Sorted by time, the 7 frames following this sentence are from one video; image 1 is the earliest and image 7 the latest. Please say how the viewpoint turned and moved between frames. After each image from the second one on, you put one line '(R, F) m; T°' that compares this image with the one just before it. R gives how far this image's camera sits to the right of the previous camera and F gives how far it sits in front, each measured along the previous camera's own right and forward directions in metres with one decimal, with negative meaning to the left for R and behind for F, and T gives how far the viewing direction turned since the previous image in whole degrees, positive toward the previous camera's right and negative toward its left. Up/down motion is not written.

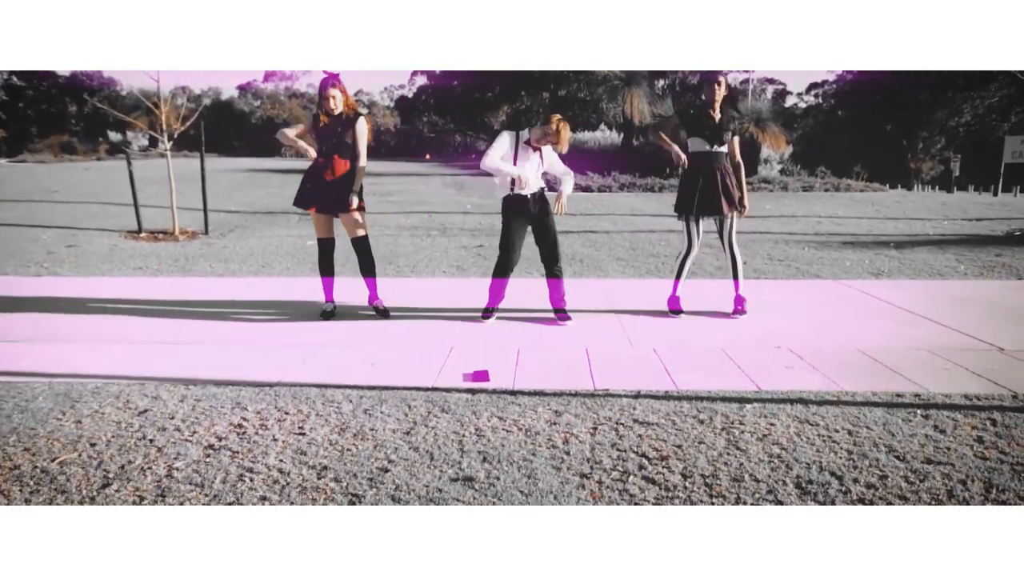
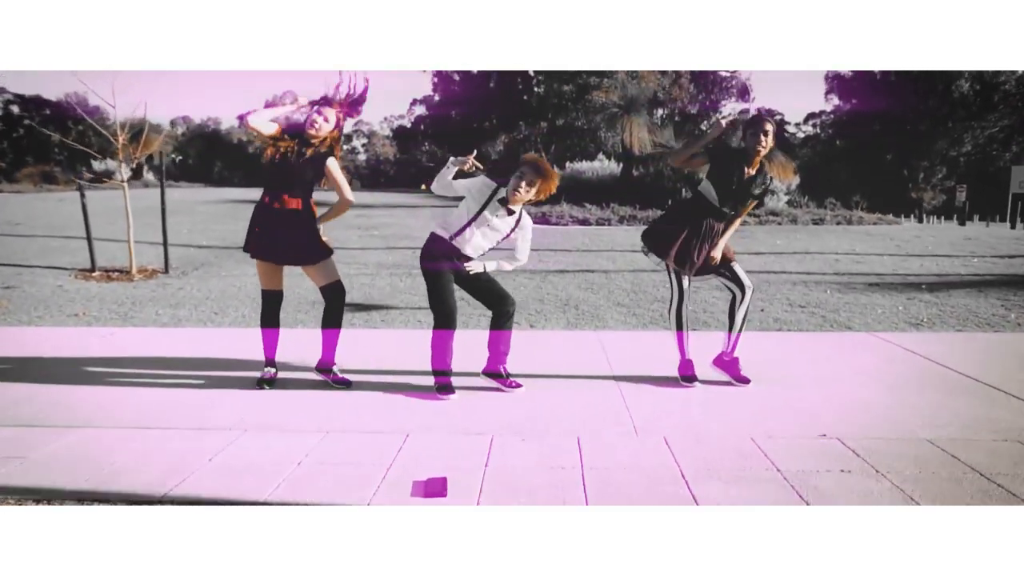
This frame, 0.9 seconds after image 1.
(+0.1, +0.7) m; 0°
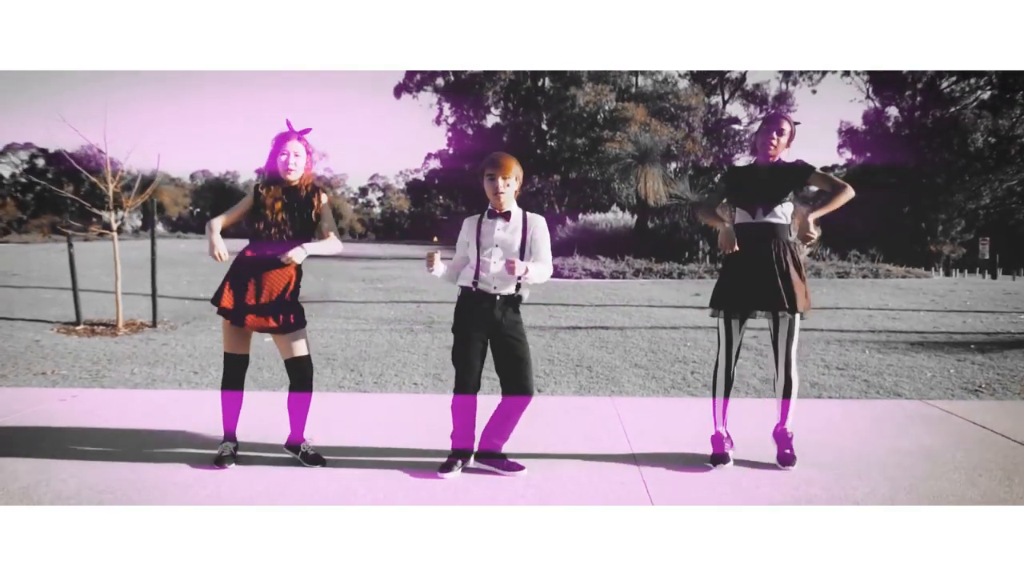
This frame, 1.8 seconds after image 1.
(0.0, +0.4) m; -1°
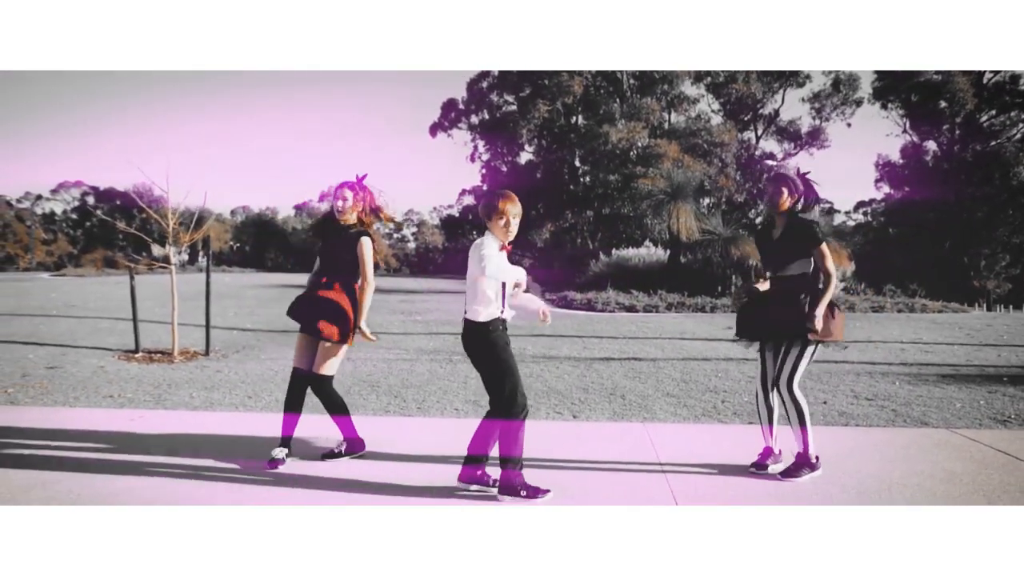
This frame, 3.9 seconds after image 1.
(0.0, -0.2) m; -3°
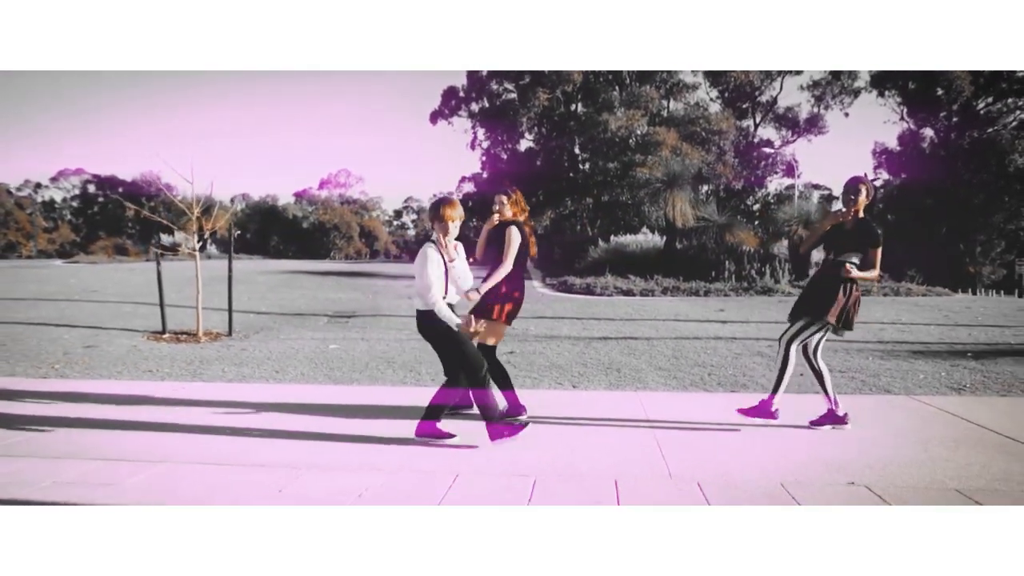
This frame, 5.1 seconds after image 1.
(0.0, -0.5) m; 0°
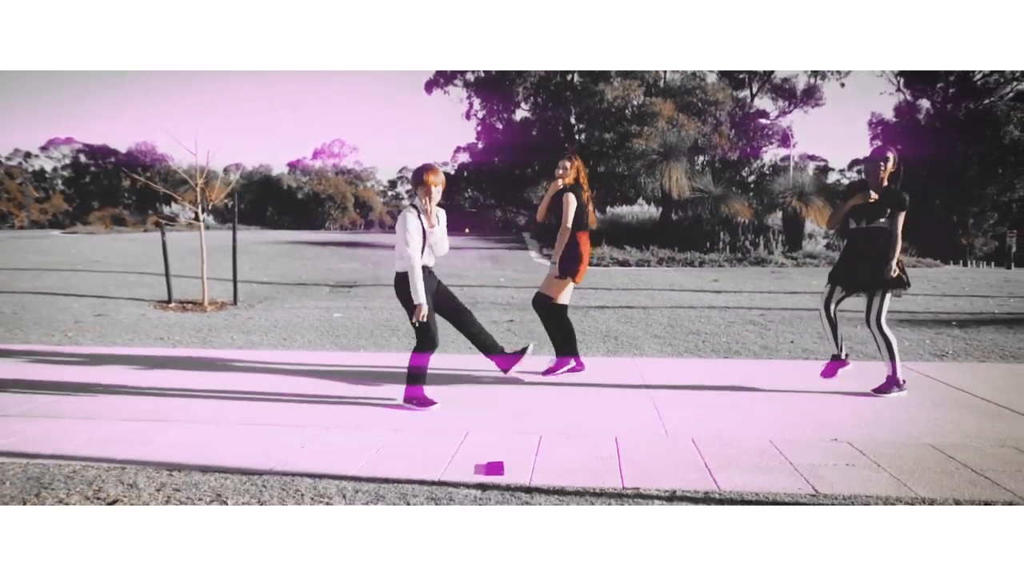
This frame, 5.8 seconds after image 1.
(0.0, -0.2) m; 0°
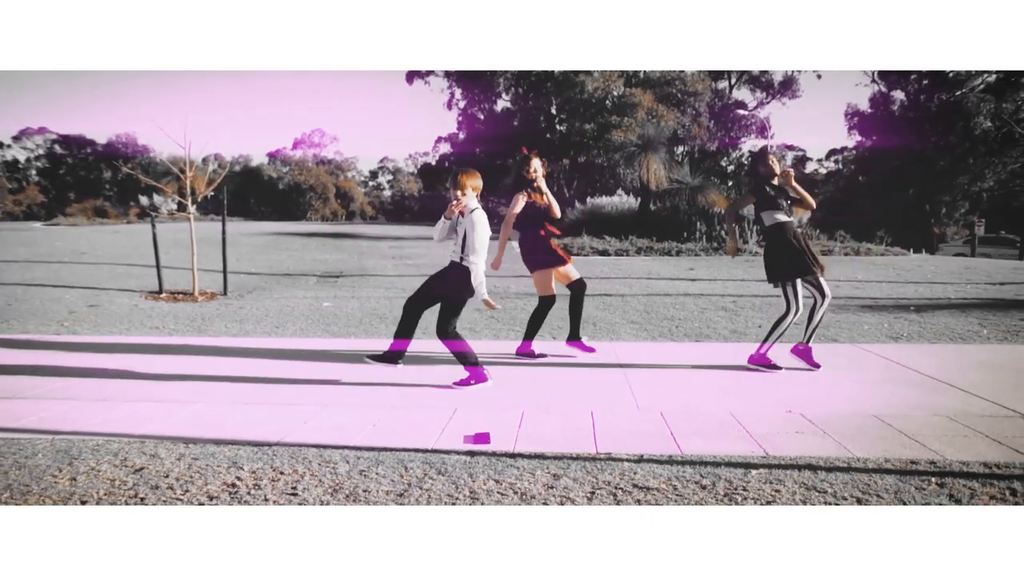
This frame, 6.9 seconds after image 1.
(0.0, -0.3) m; +1°
